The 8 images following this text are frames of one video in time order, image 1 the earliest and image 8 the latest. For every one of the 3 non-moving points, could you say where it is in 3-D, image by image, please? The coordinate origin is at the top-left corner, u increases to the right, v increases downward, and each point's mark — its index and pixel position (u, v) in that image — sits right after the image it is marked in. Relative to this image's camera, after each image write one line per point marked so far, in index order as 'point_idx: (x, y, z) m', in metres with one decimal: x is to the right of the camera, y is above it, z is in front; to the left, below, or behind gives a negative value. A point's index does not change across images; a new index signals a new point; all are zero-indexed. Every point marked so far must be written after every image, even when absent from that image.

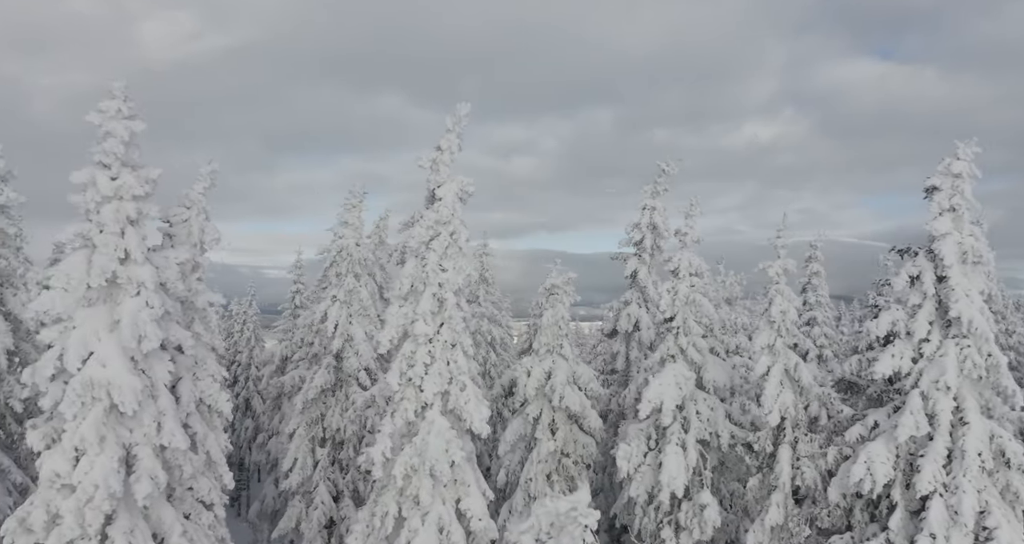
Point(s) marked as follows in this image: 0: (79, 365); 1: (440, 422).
0: (-8.4, -1.8, +14.1) m
1: (-2.0, -4.1, +19.2) m
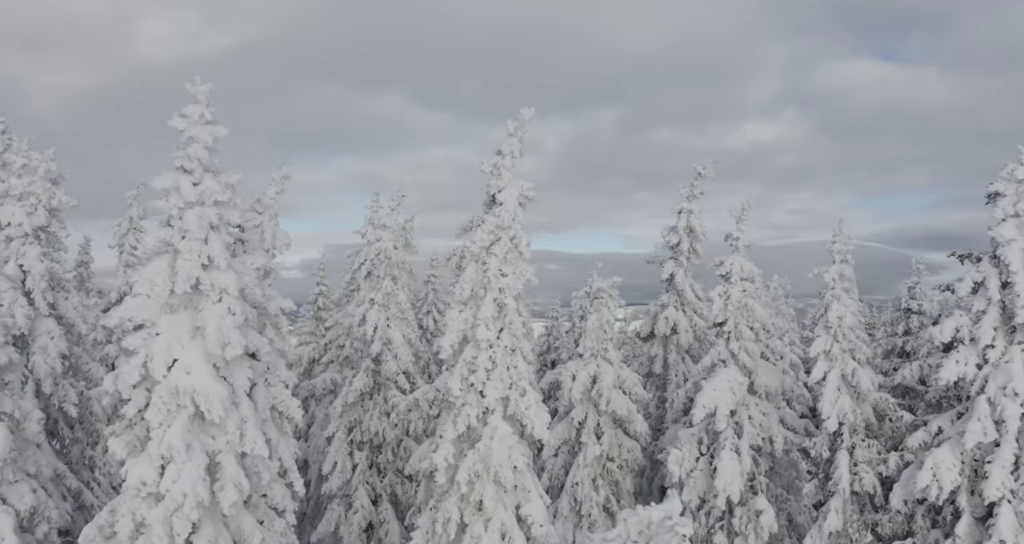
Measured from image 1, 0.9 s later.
0: (-6.7, -2.0, +14.0) m
1: (-0.3, -4.2, +19.1) m
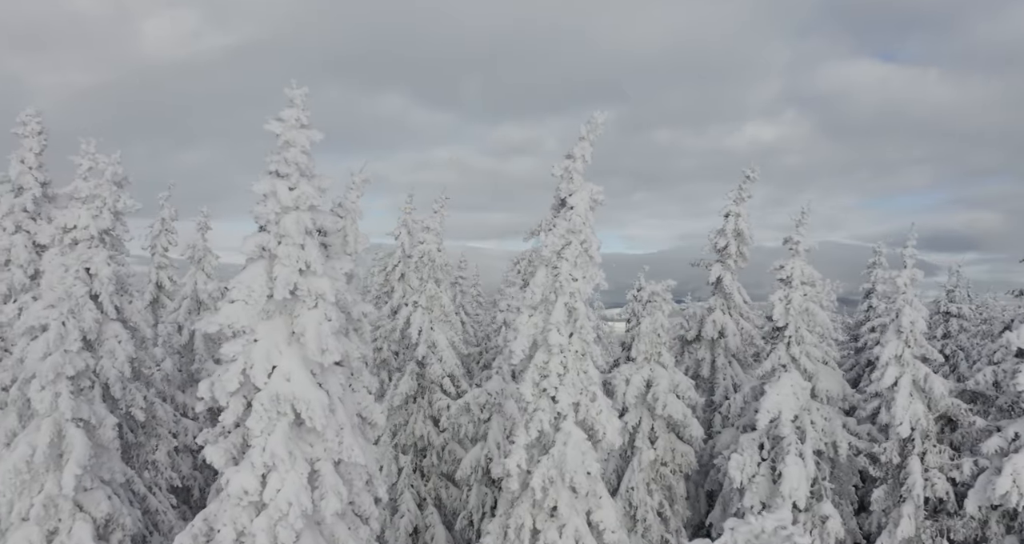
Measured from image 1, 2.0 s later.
0: (-4.7, -2.1, +13.9) m
1: (+1.7, -4.3, +19.0) m
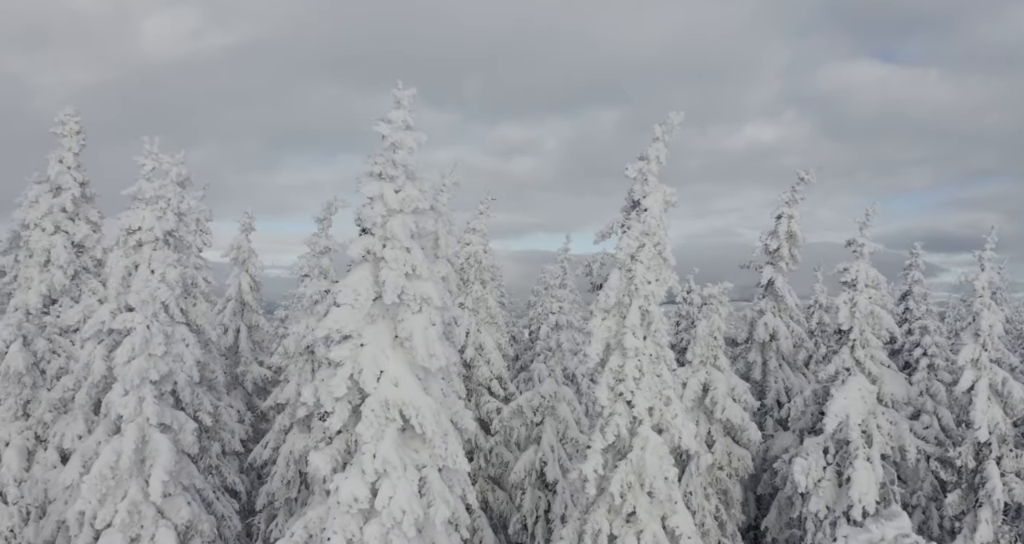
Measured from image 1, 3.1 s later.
0: (-2.6, -2.1, +13.6) m
1: (+3.8, -4.4, +18.8) m
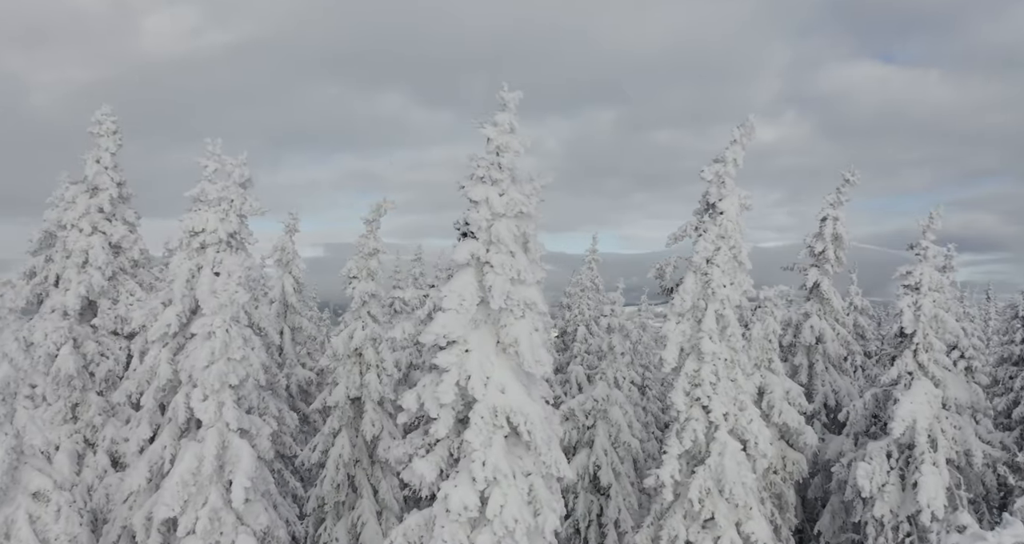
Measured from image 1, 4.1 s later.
0: (-0.6, -2.2, +13.4) m
1: (+5.8, -4.5, +18.6) m
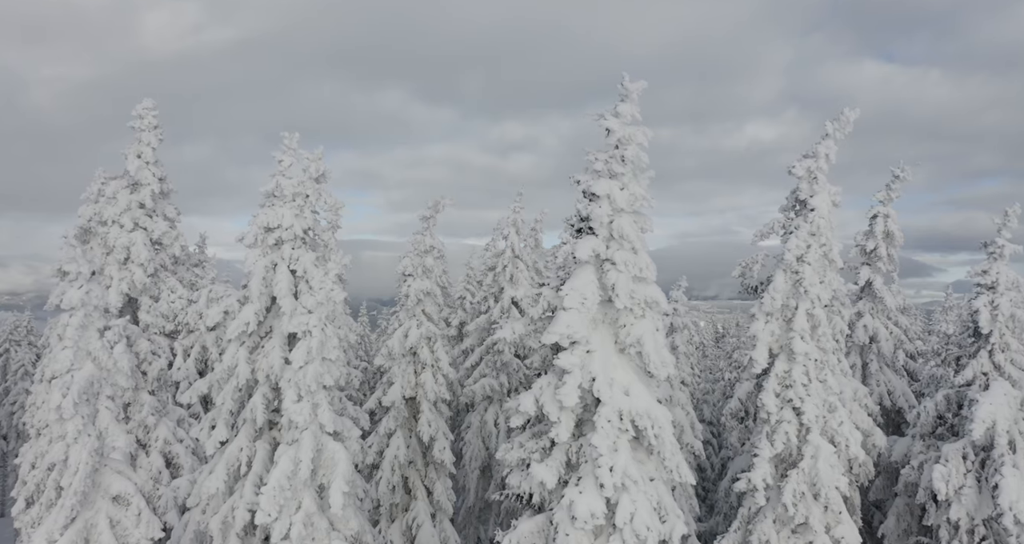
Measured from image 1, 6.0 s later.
0: (+1.7, -2.2, +13.0) m
1: (+8.0, -4.5, +18.2) m
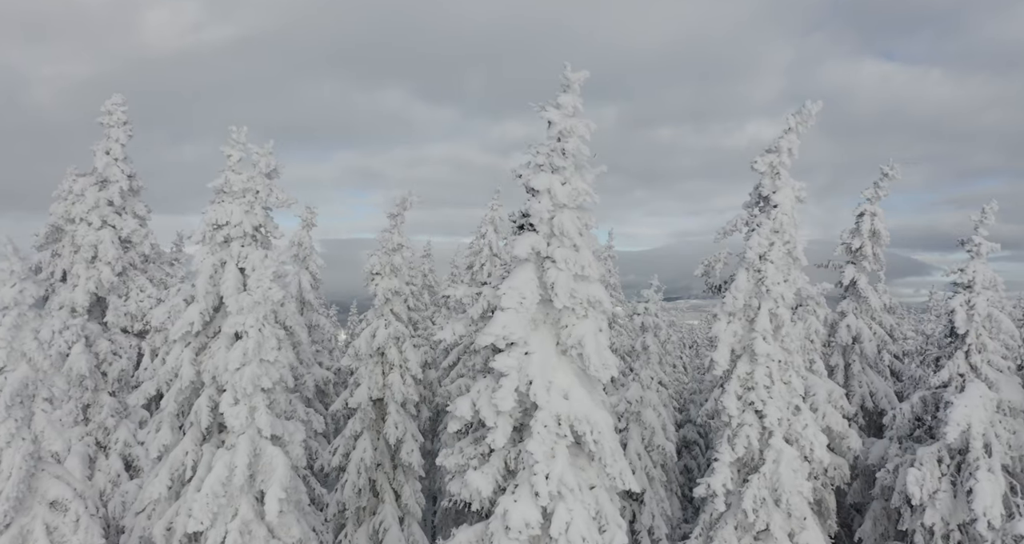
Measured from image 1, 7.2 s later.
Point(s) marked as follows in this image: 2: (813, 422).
0: (+0.5, -2.2, +12.4) m
1: (+6.9, -4.4, +17.6) m
2: (+7.8, -3.9, +18.4) m
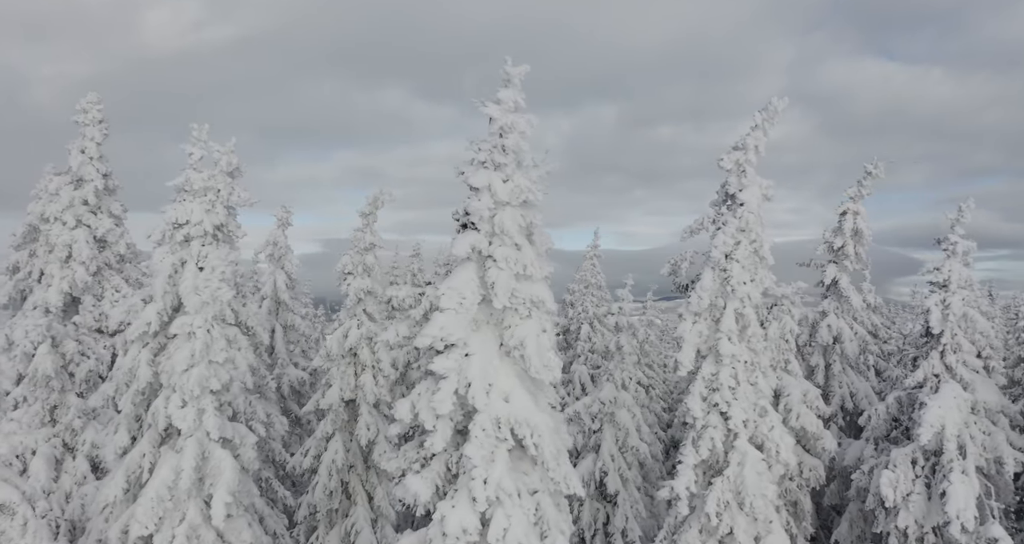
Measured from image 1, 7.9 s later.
0: (-0.5, -2.2, +12.1) m
1: (+5.9, -4.4, +17.3) m
2: (+6.8, -3.9, +18.0) m
